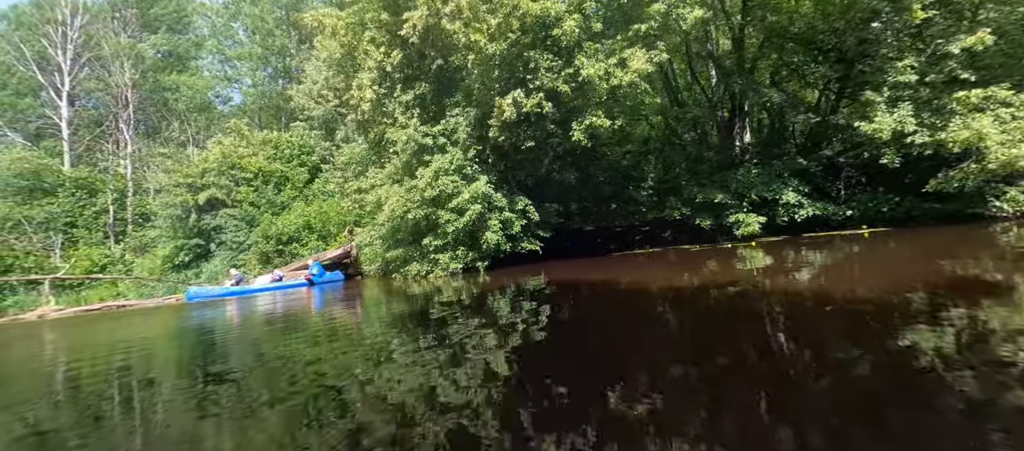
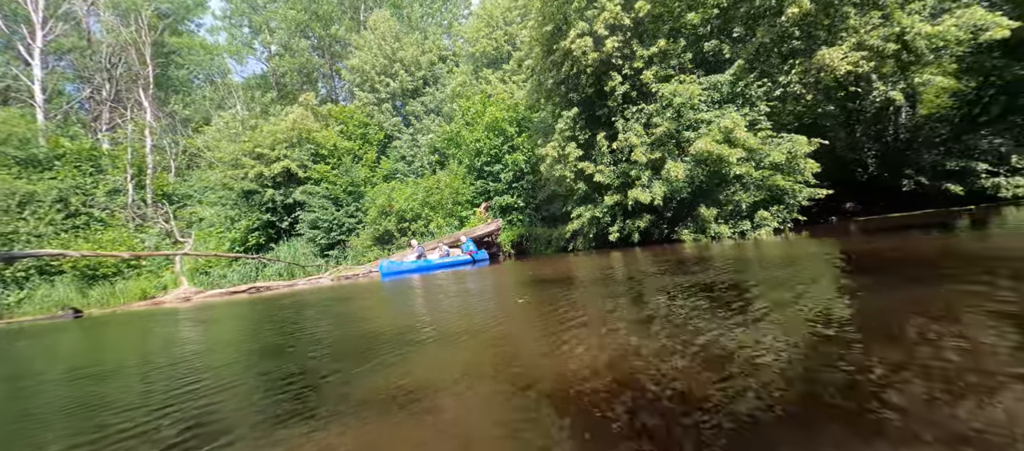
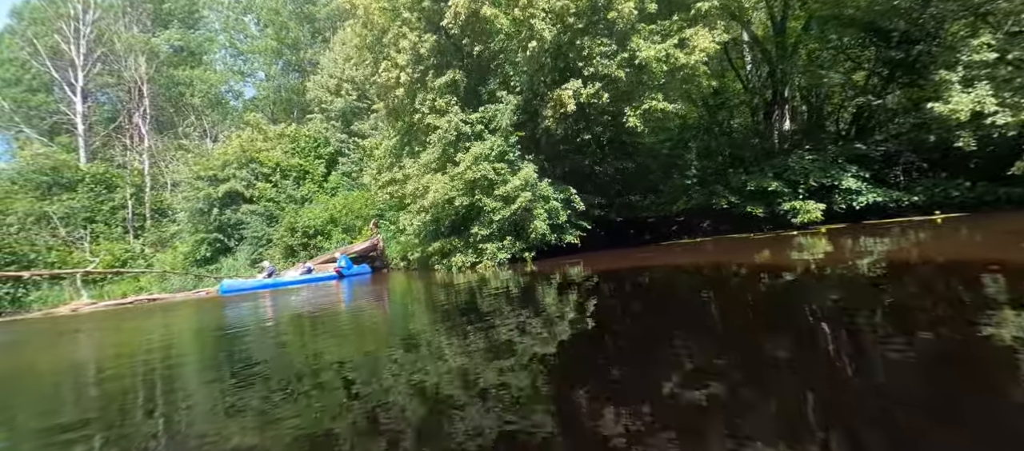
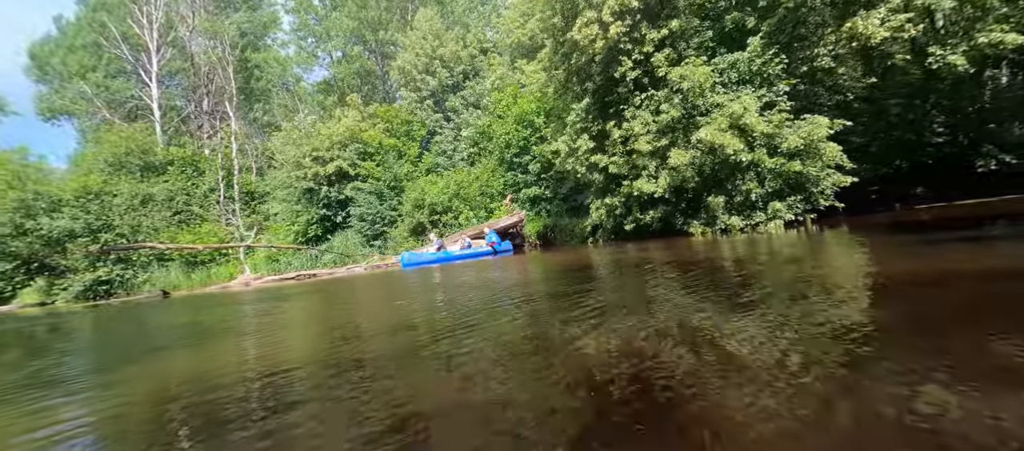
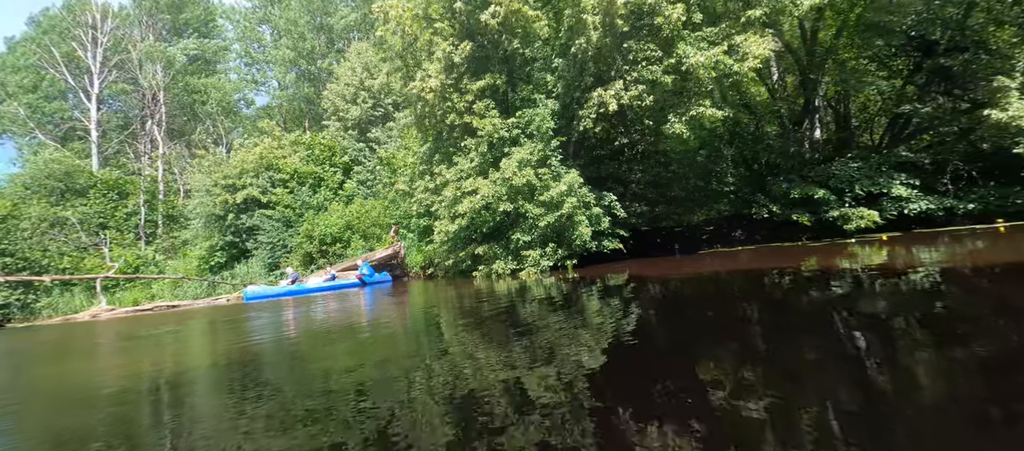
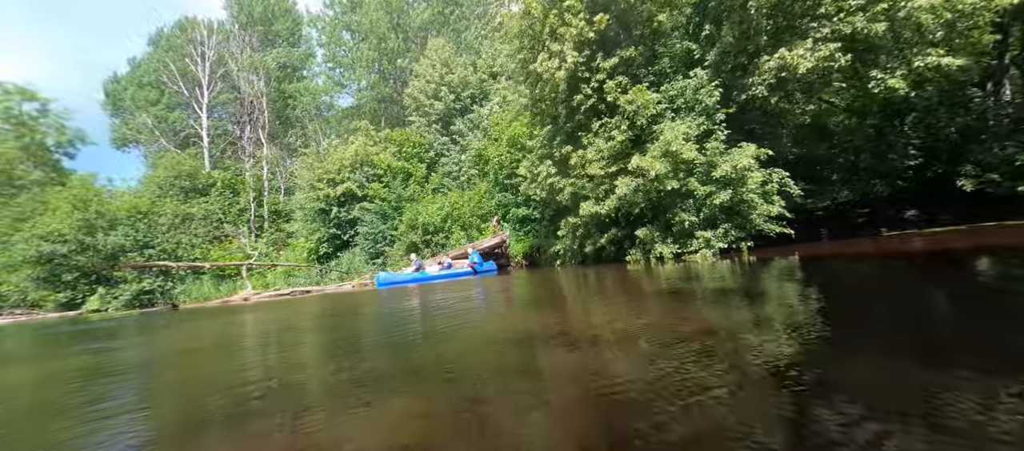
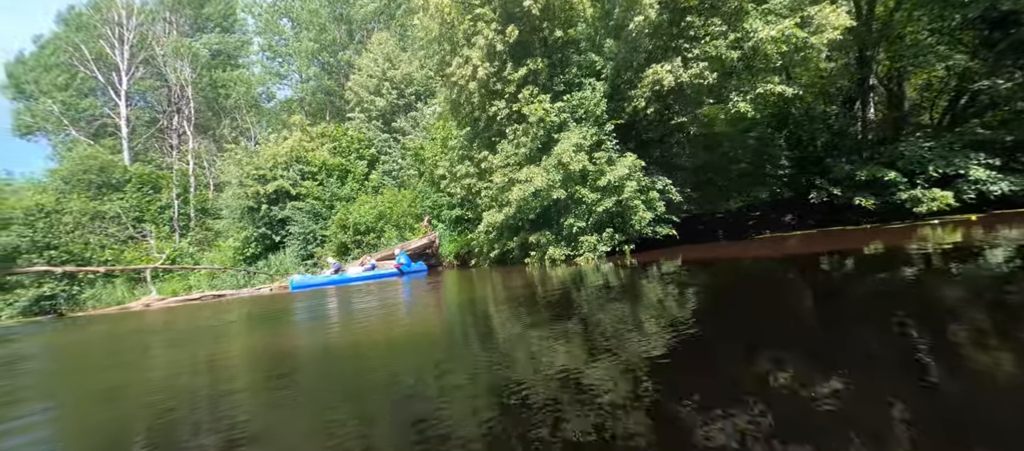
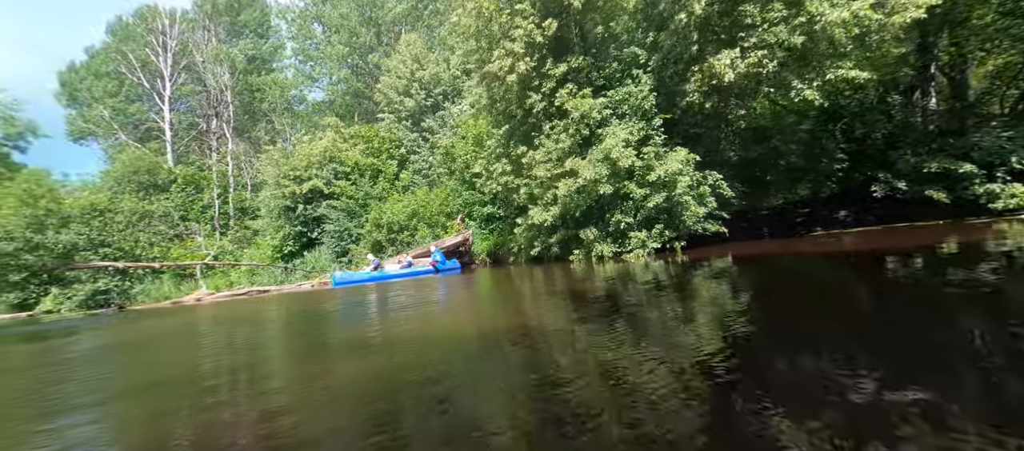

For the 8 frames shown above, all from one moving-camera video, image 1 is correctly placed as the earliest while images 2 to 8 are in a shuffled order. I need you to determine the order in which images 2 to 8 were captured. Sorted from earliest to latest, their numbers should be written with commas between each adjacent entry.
3, 5, 7, 8, 6, 4, 2
